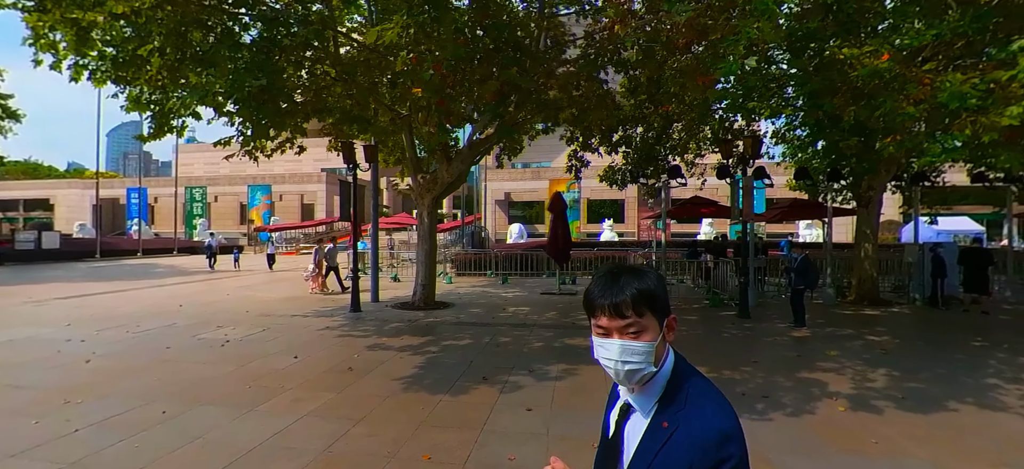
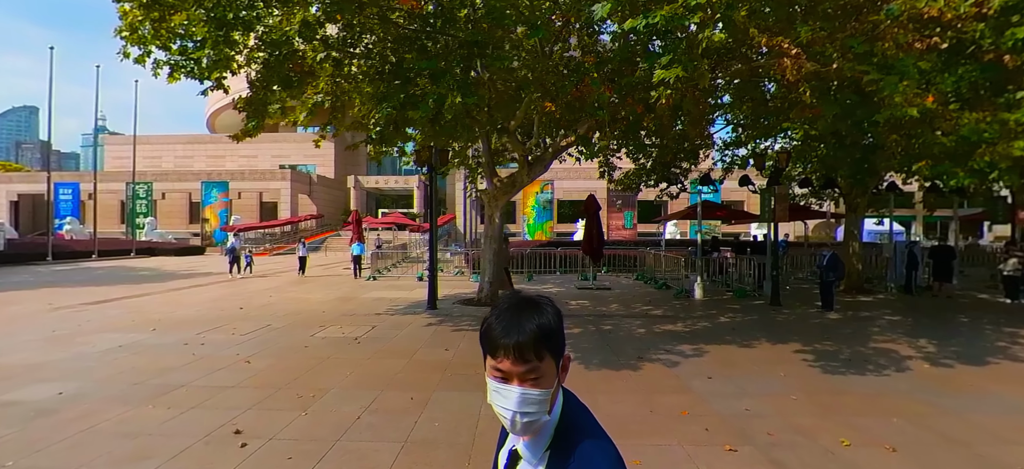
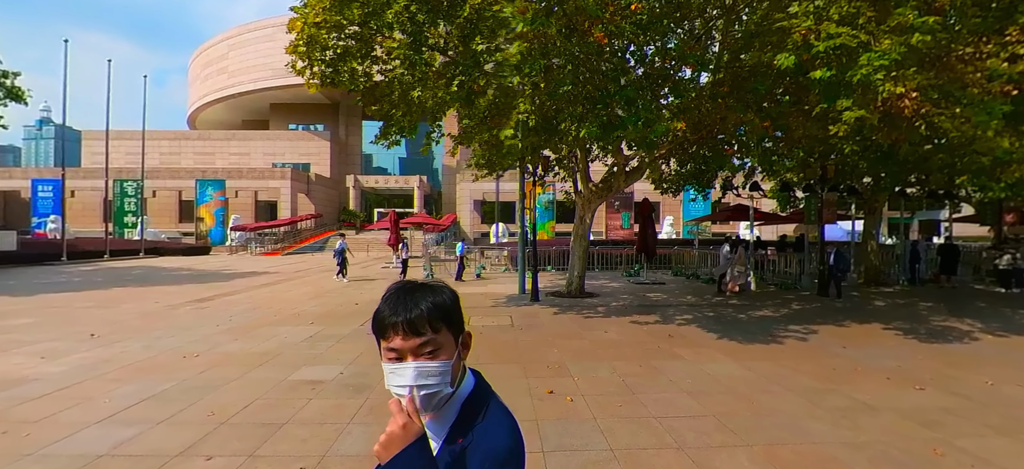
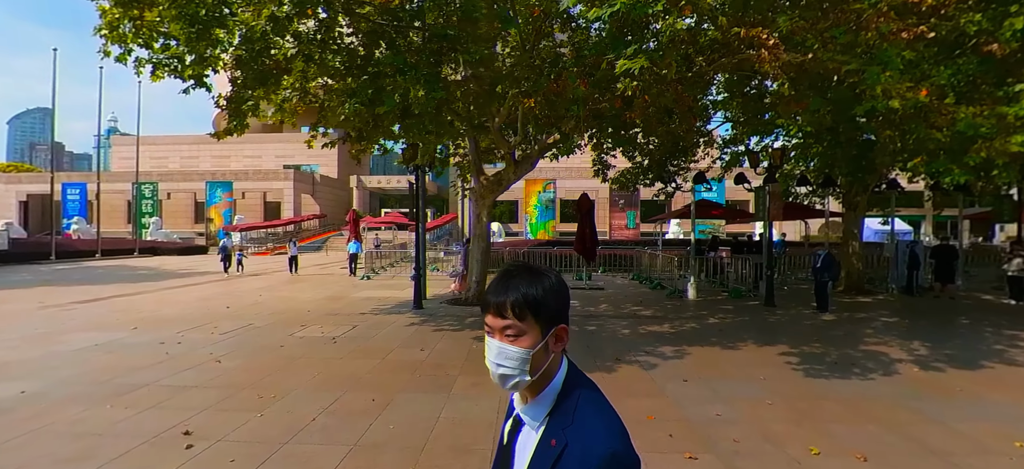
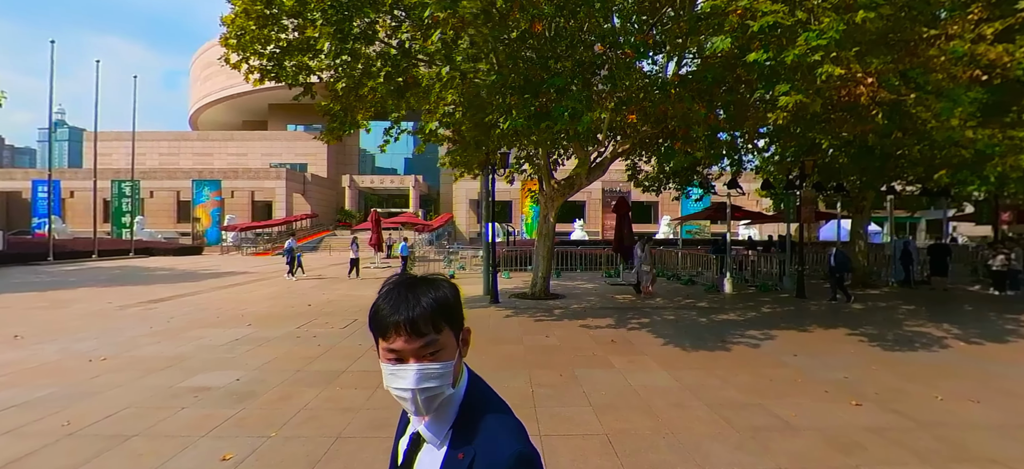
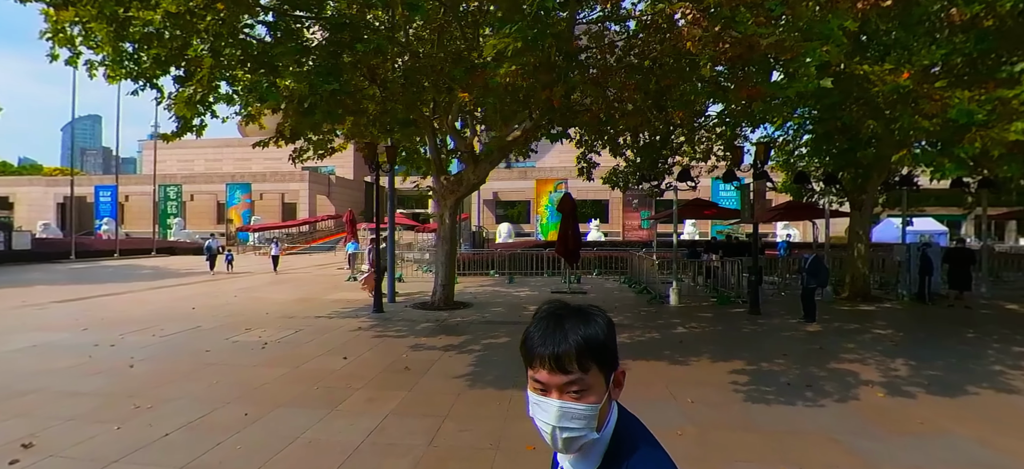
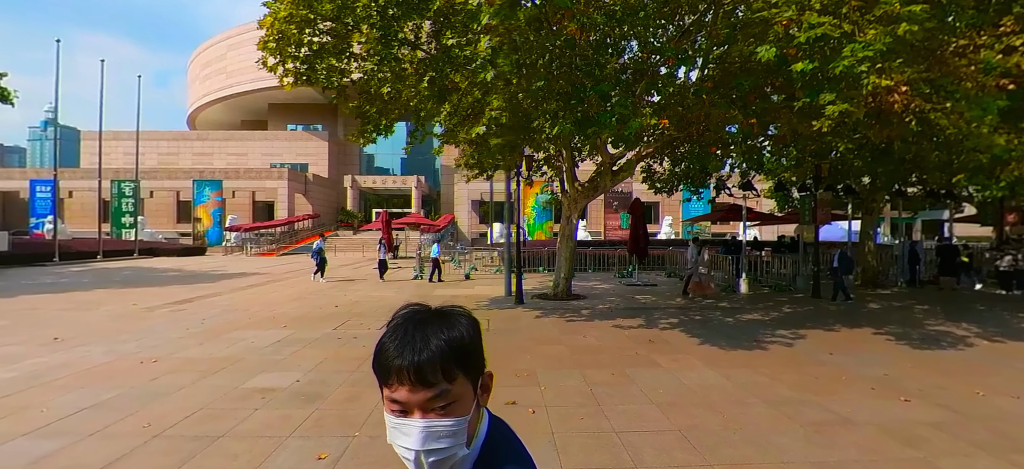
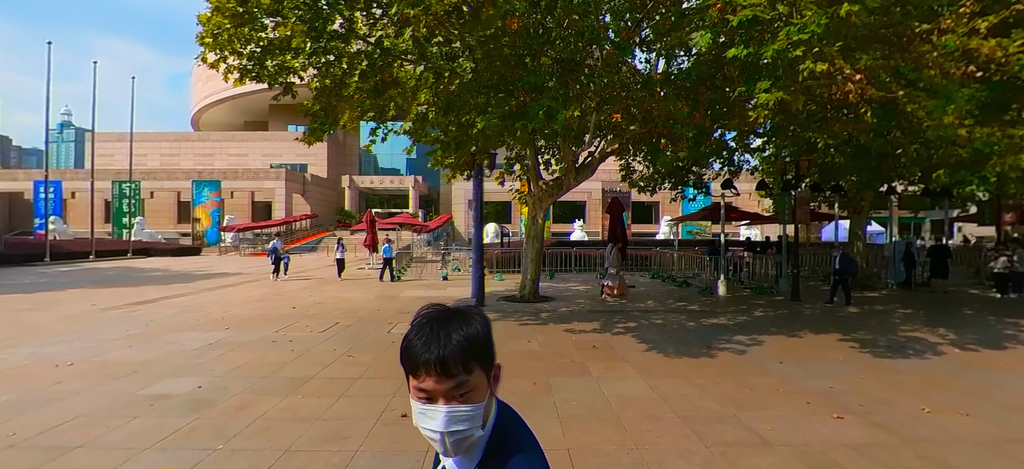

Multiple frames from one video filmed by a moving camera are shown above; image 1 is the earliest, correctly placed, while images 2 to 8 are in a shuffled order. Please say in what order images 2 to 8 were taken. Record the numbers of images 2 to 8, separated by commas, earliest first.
6, 4, 2, 8, 5, 7, 3
